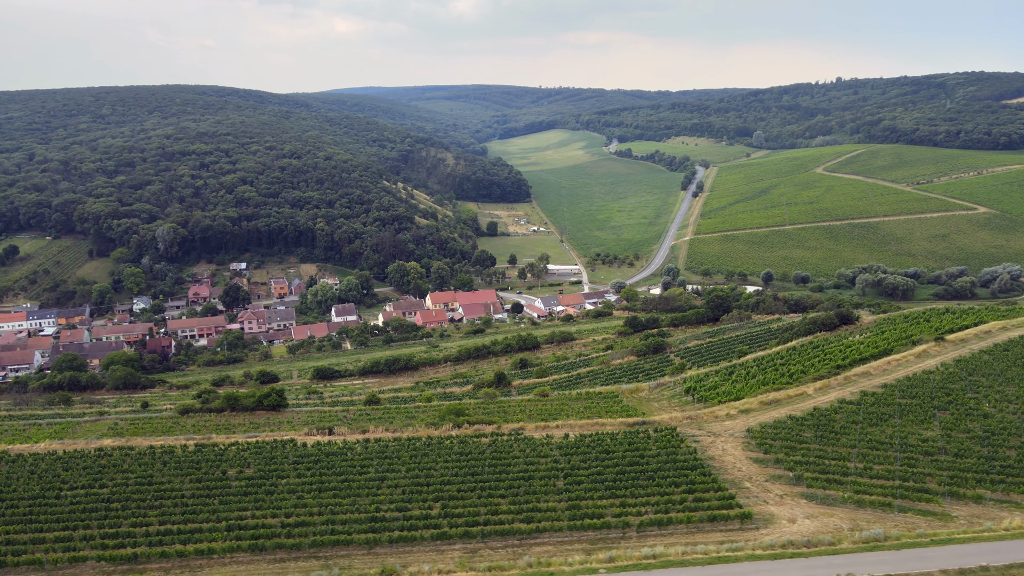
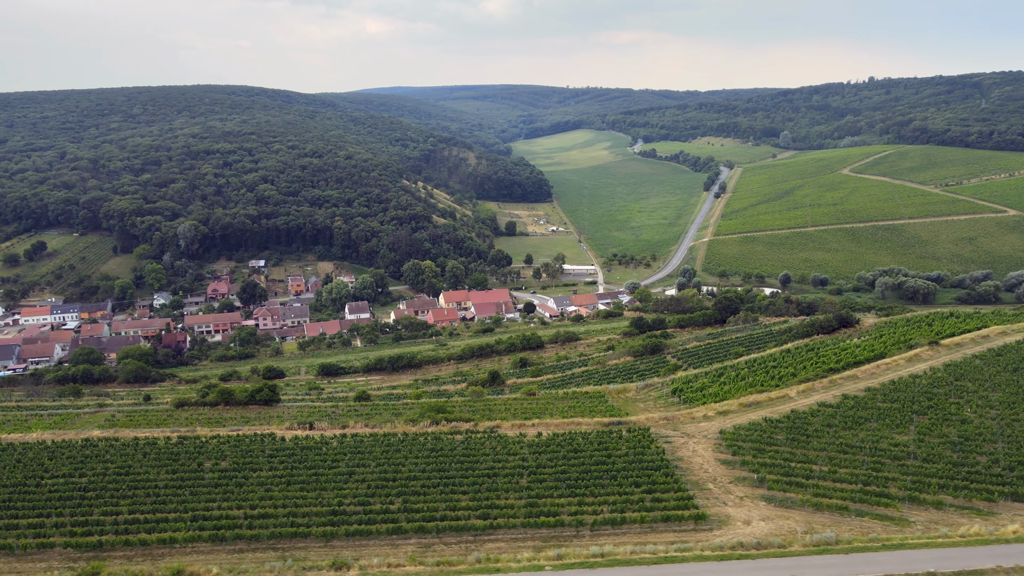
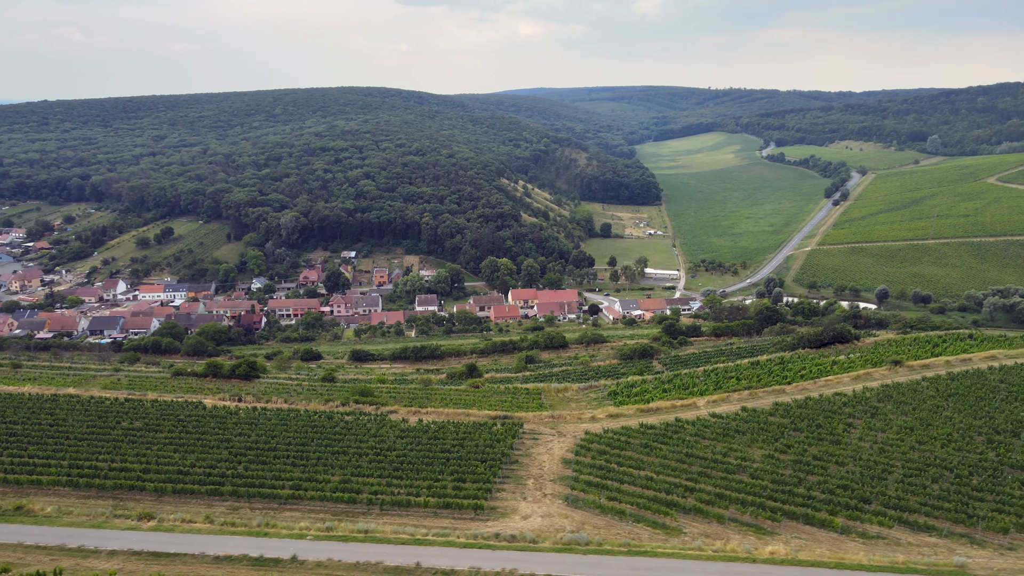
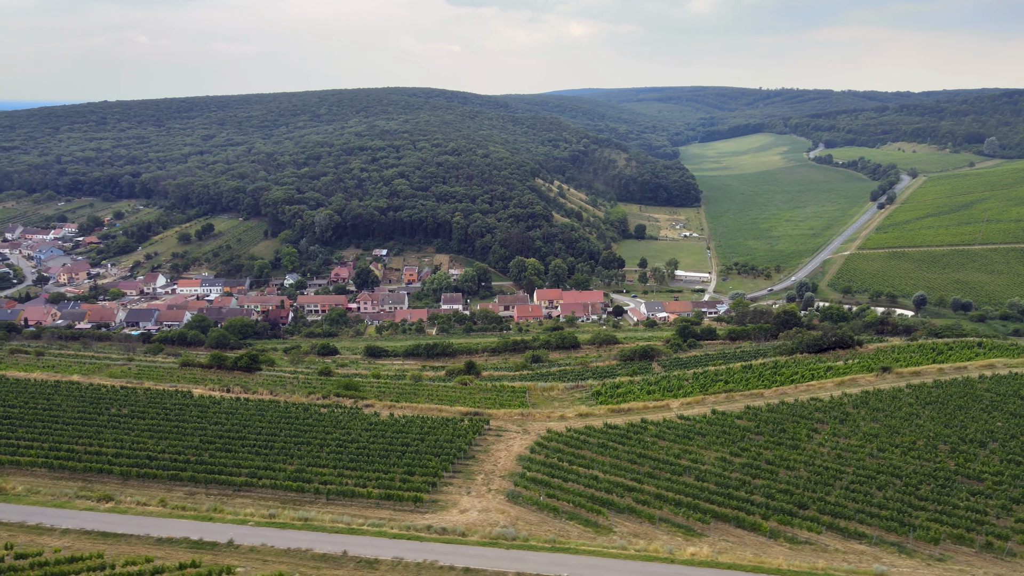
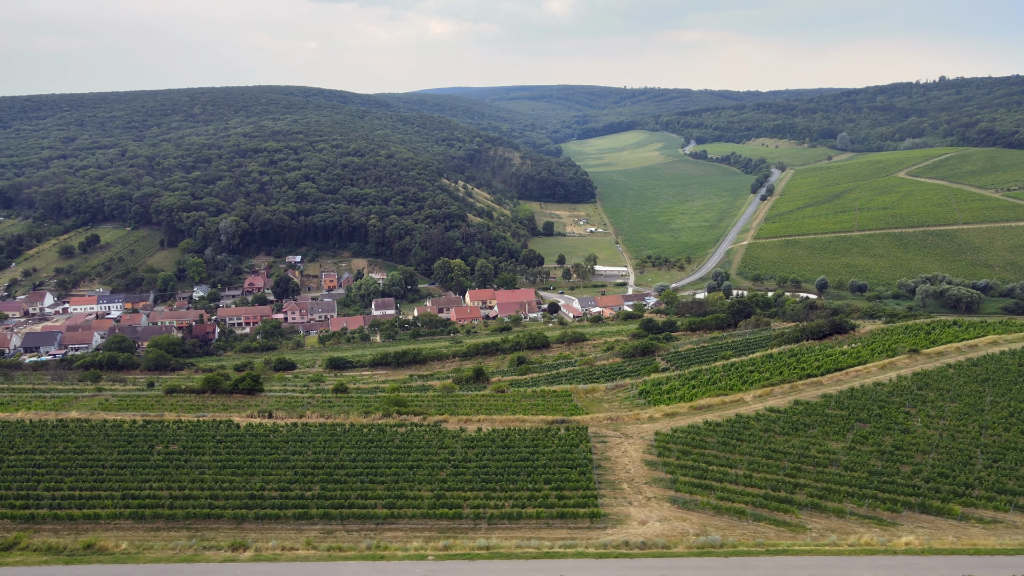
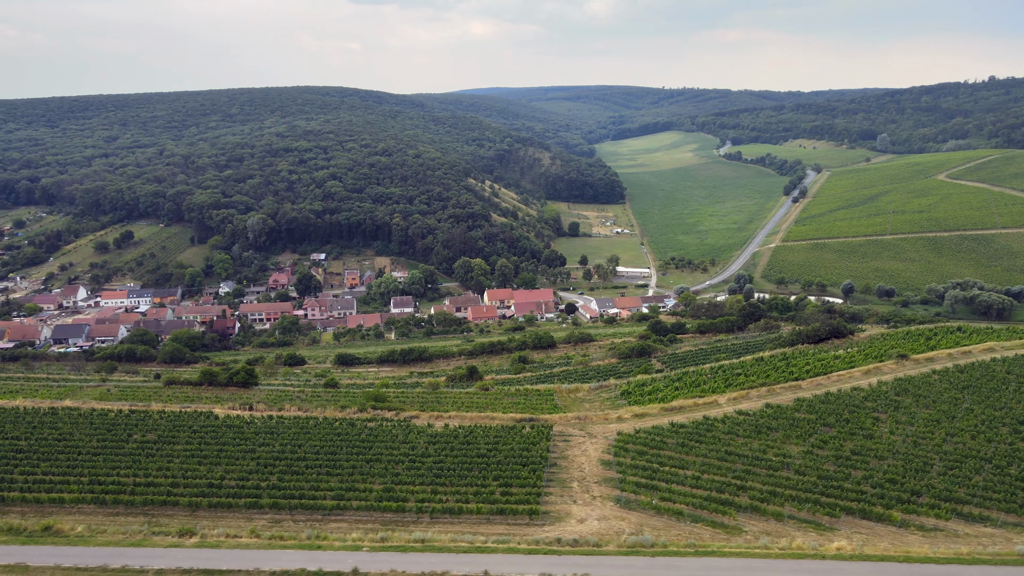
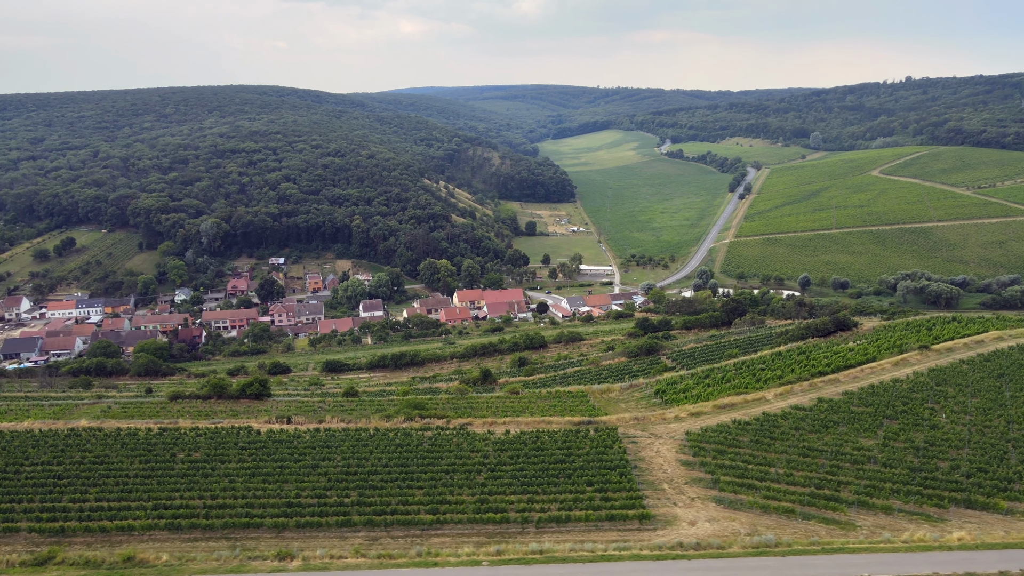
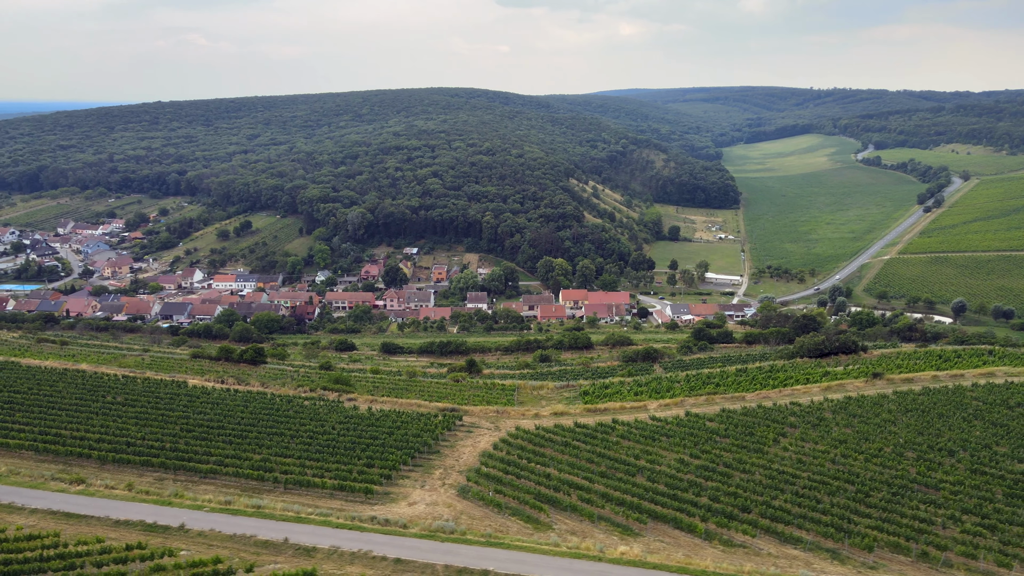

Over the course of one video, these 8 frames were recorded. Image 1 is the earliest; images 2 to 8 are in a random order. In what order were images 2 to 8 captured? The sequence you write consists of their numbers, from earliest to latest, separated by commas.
2, 7, 5, 6, 3, 4, 8
